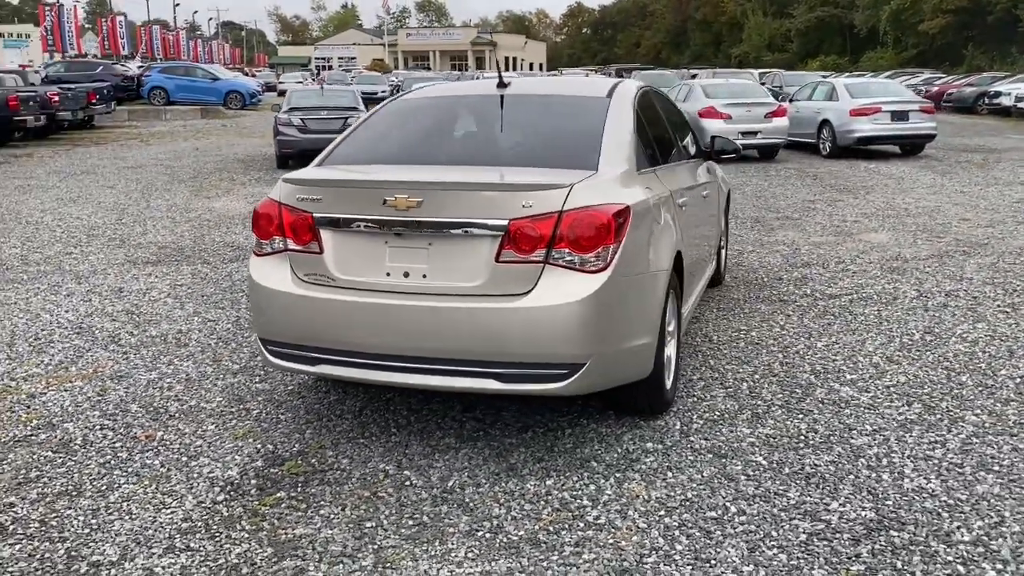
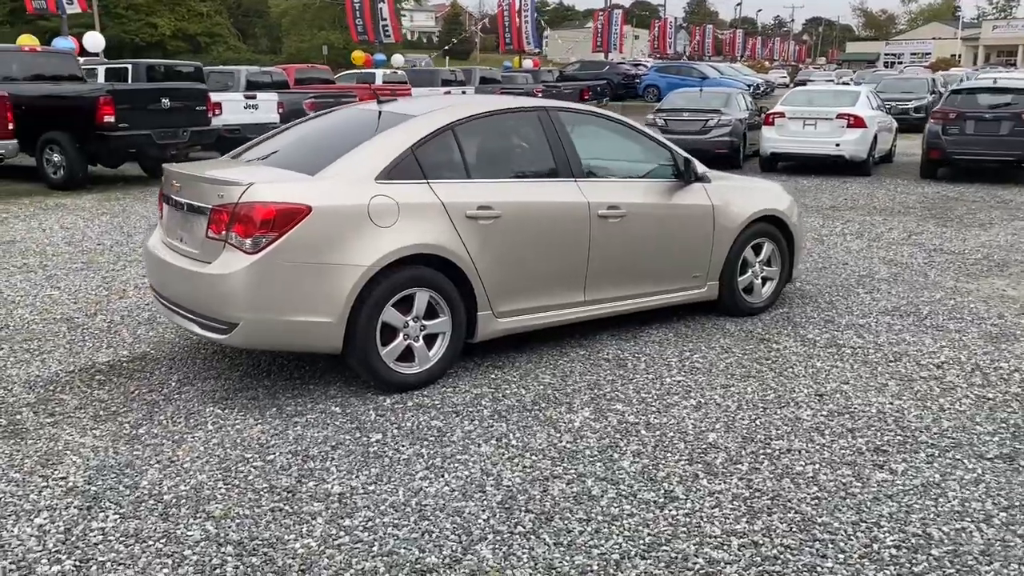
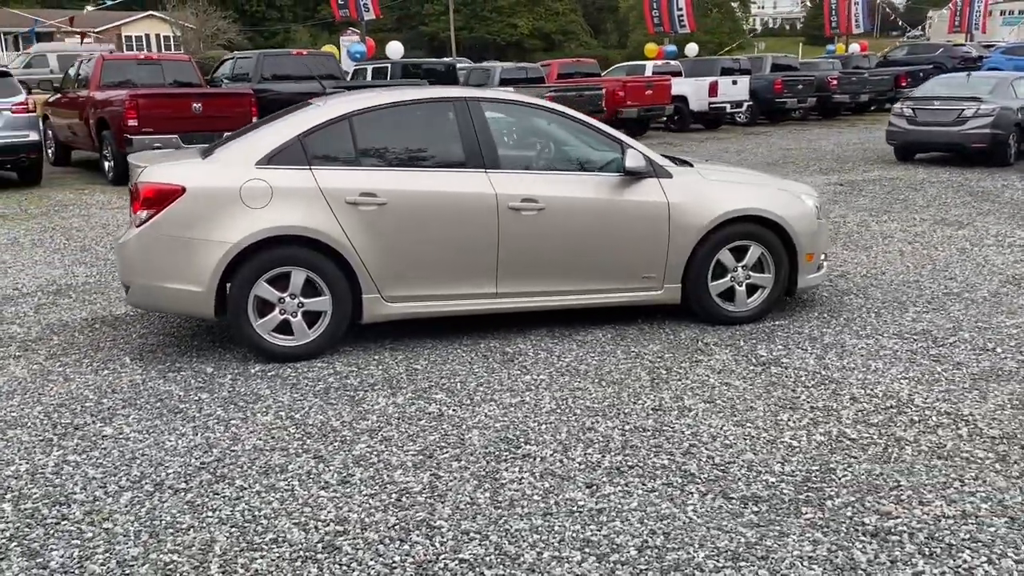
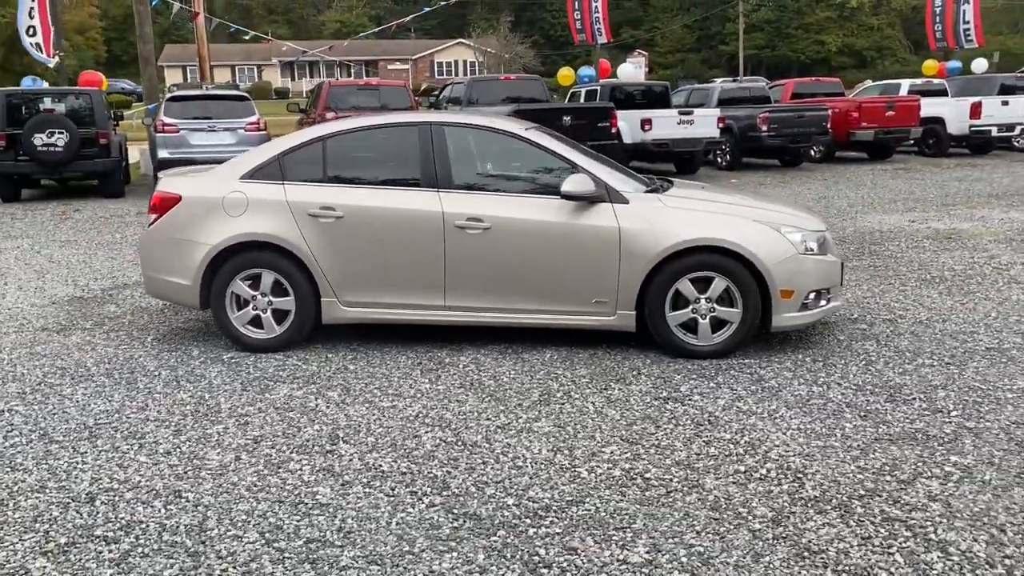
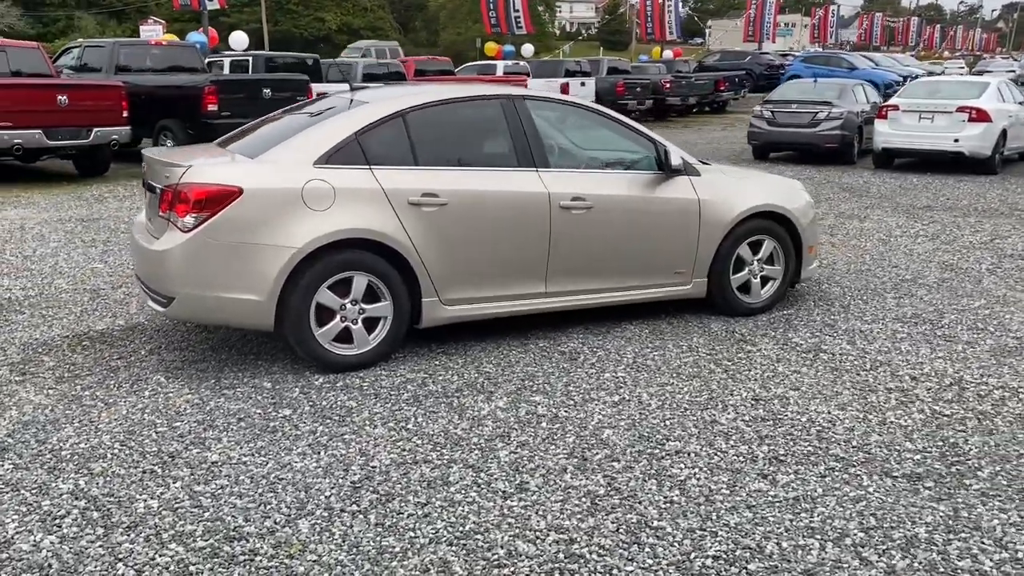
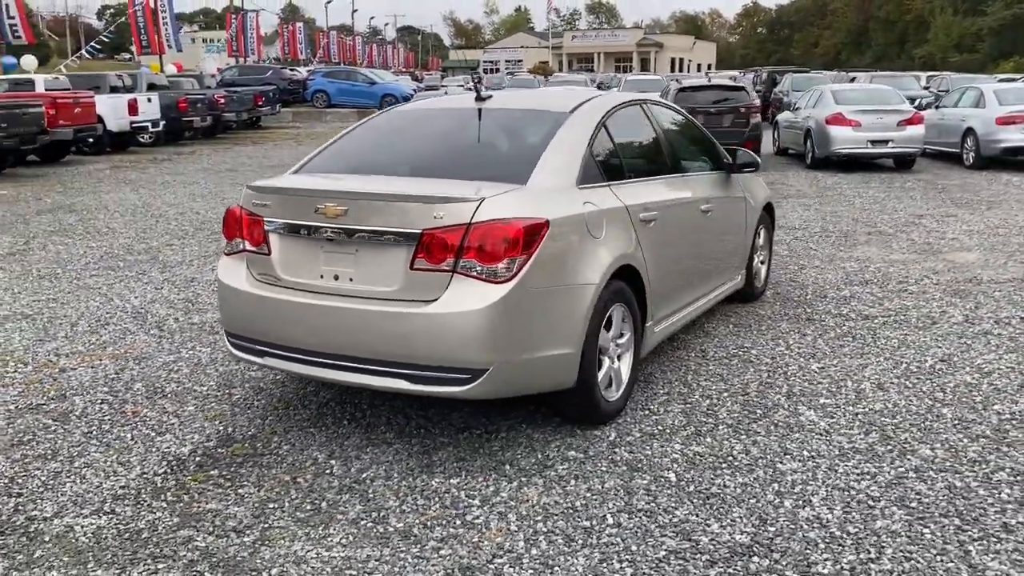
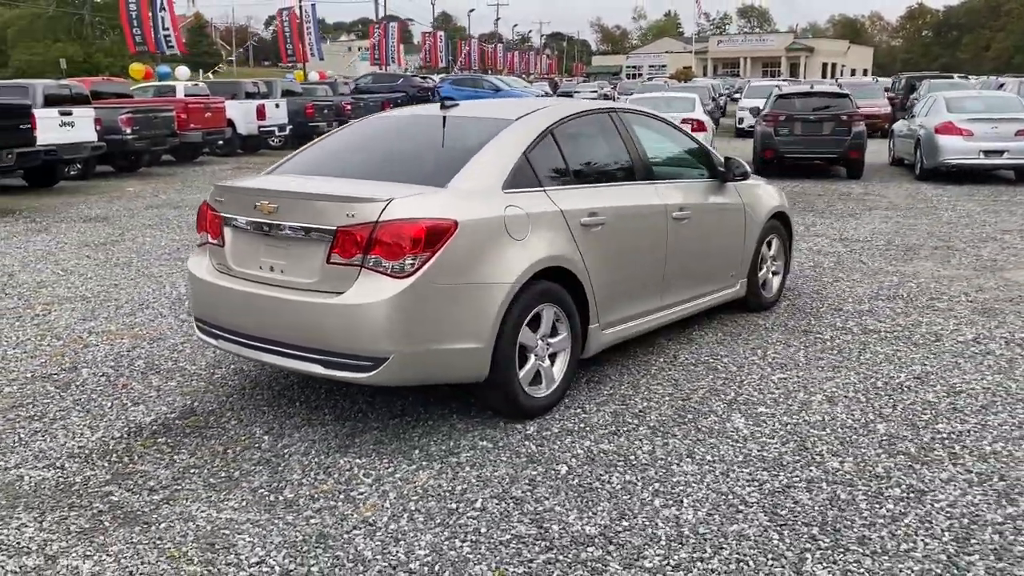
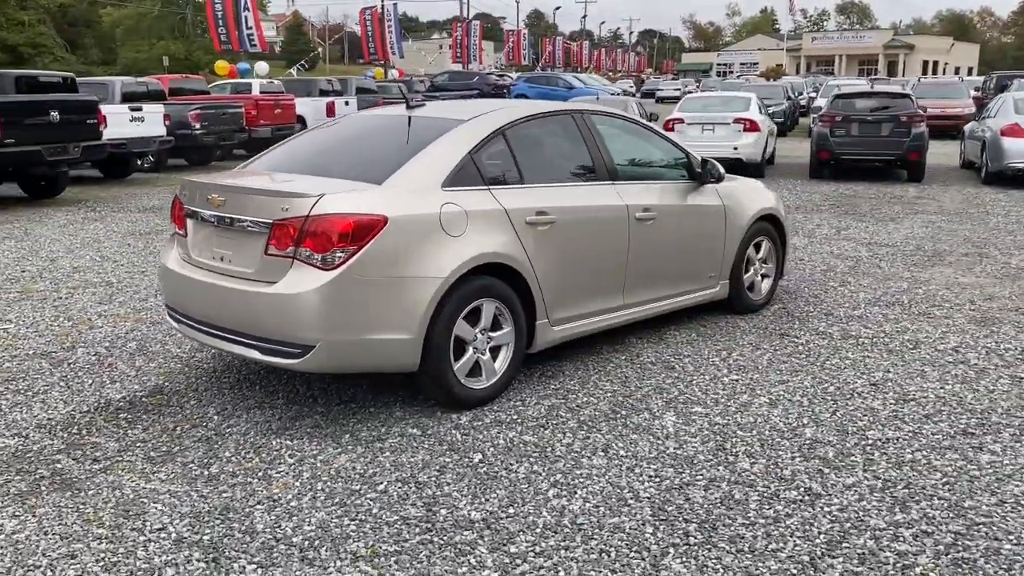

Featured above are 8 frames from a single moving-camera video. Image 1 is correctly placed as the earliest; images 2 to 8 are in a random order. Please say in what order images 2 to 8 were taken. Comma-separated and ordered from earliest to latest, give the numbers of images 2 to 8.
6, 7, 8, 2, 5, 3, 4
